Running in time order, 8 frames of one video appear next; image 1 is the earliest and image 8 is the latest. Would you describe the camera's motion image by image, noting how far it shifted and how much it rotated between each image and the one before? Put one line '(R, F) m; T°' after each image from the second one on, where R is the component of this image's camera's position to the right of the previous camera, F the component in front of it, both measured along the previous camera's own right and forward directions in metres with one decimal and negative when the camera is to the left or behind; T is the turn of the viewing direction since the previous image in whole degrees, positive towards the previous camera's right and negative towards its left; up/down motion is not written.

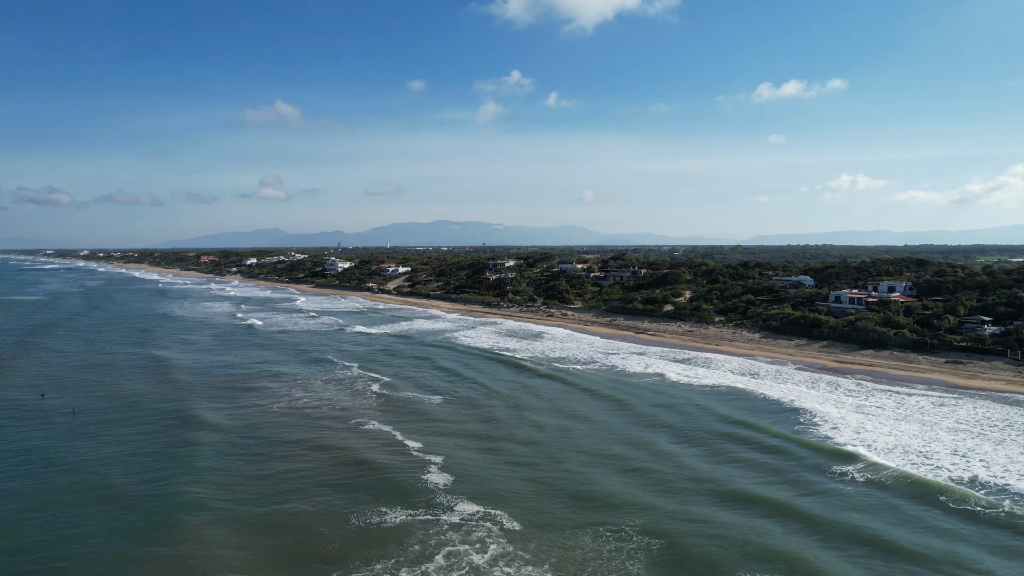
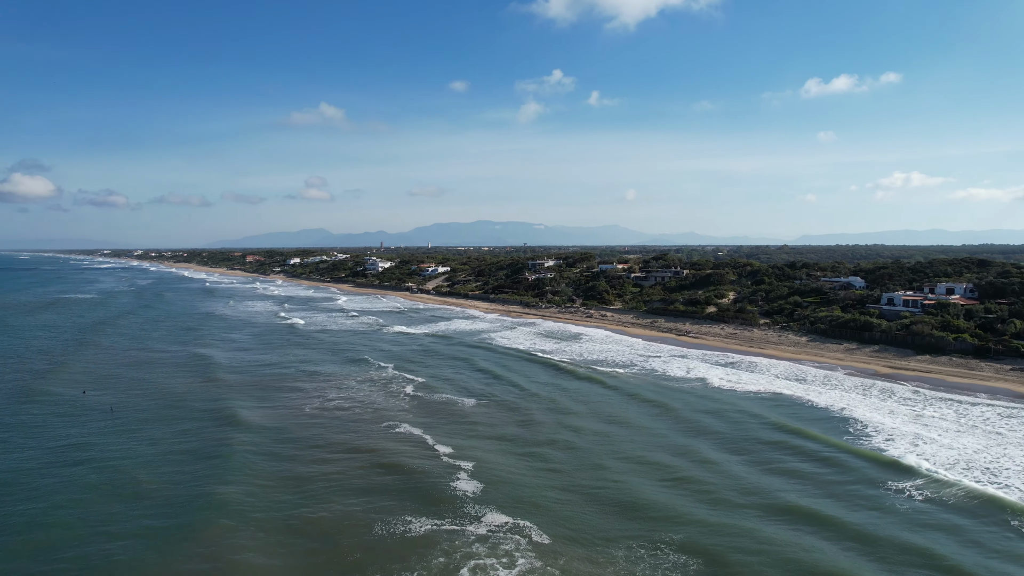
(+0.1, +0.4) m; -3°
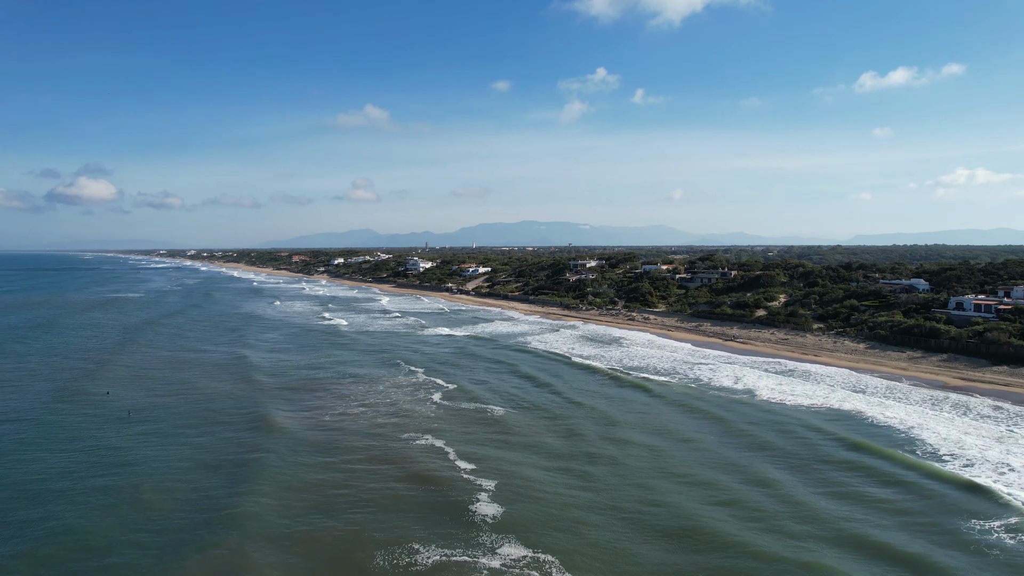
(+0.2, +0.8) m; -4°
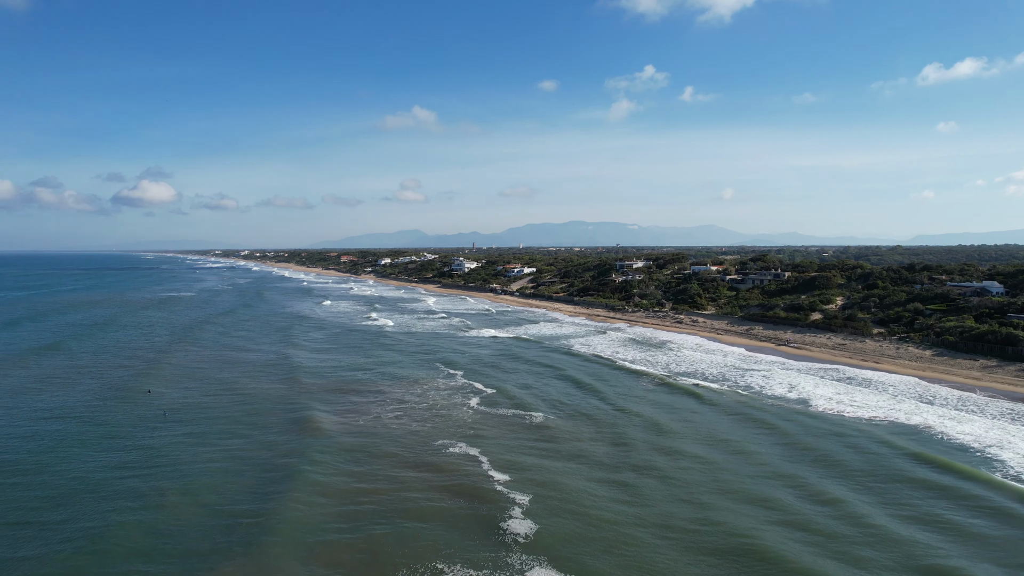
(+0.1, +0.5) m; -4°
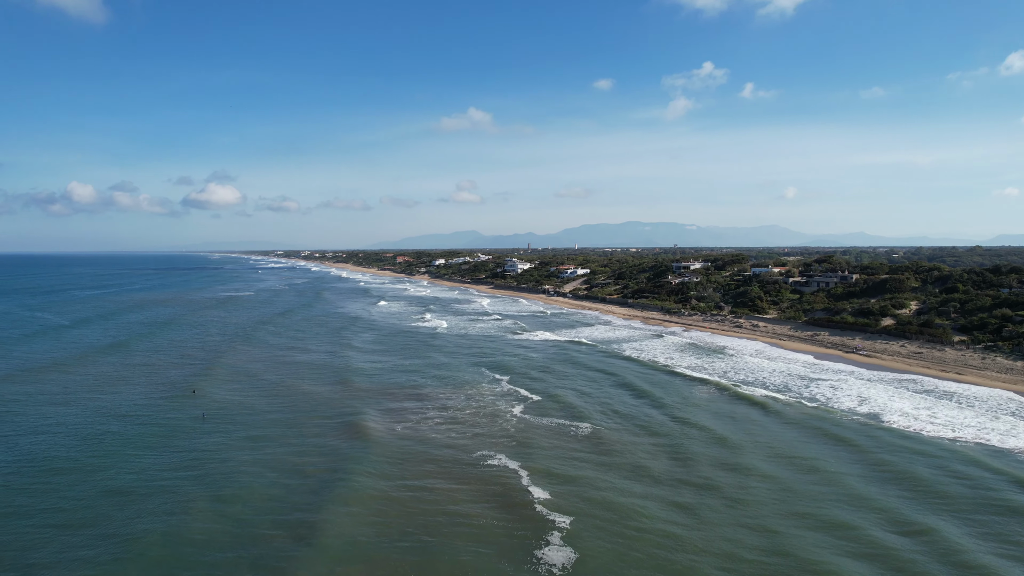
(+0.2, +0.7) m; -4°
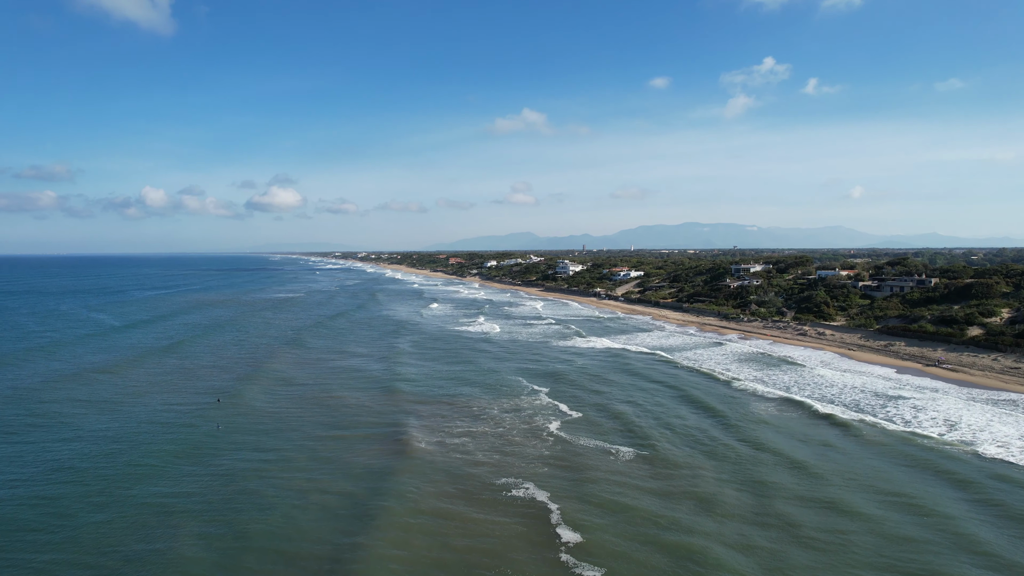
(+0.3, +1.3) m; -4°
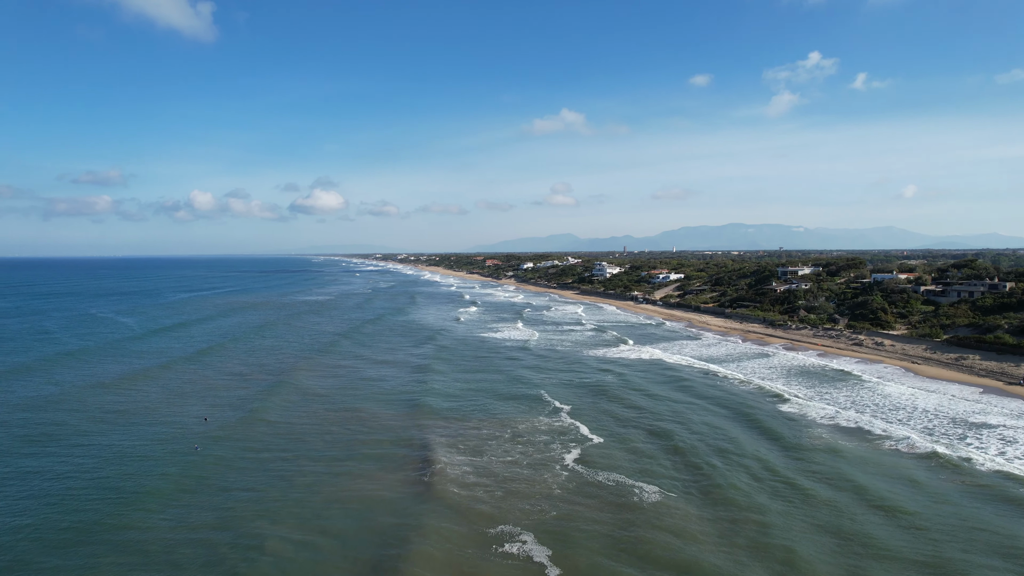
(+0.5, +1.7) m; -3°
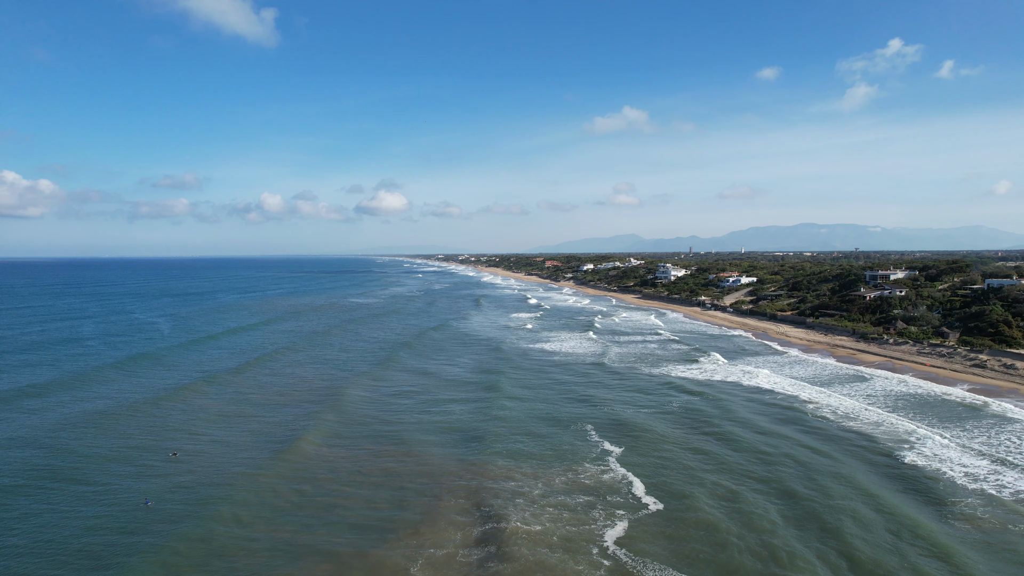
(+0.4, +2.9) m; -5°
